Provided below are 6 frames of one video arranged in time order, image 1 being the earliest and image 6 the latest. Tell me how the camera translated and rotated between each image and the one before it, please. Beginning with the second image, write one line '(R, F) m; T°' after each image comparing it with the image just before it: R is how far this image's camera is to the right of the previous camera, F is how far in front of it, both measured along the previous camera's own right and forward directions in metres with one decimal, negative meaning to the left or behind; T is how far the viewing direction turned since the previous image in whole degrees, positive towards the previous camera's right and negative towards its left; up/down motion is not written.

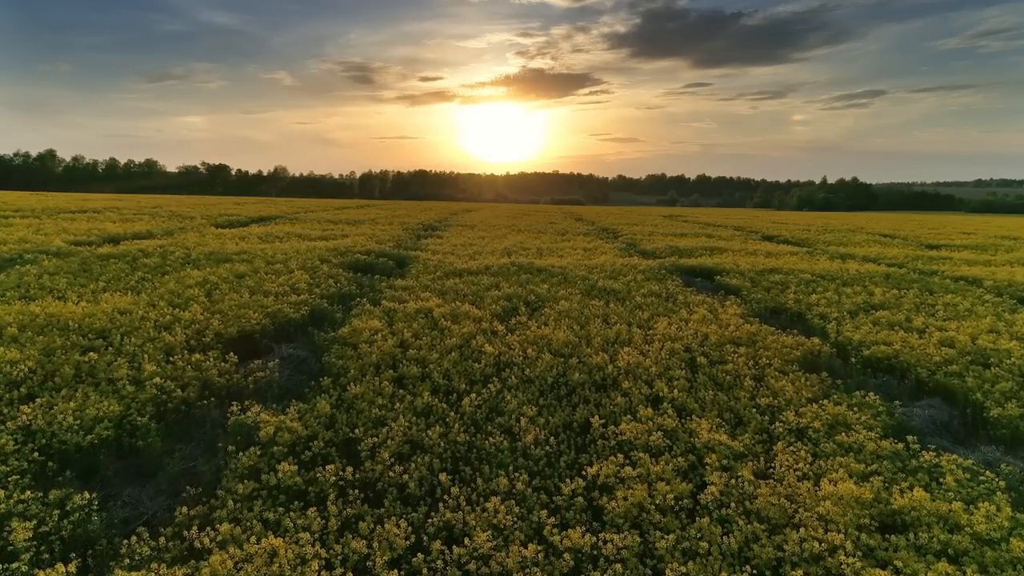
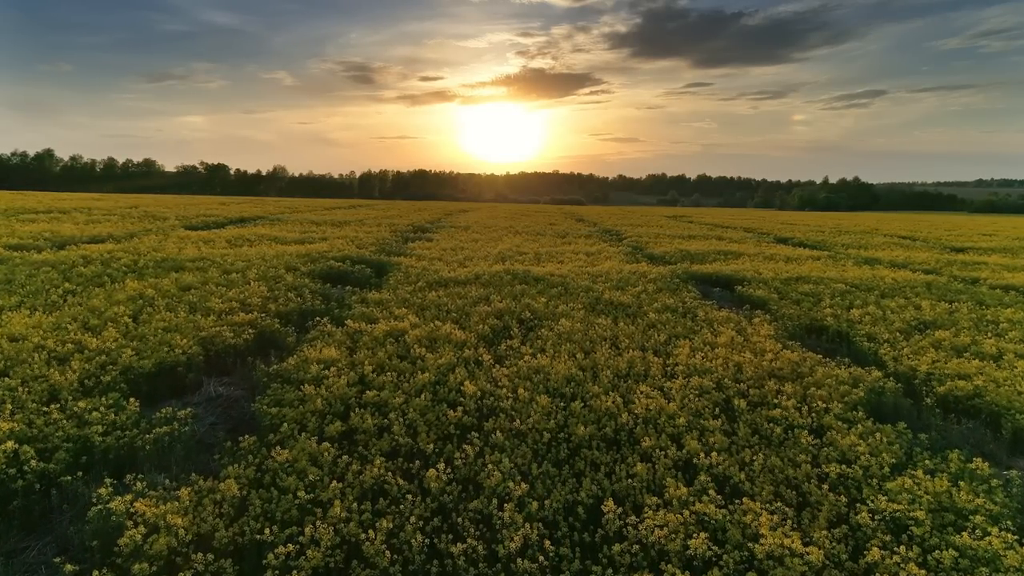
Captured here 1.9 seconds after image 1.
(+0.3, +3.5) m; 0°
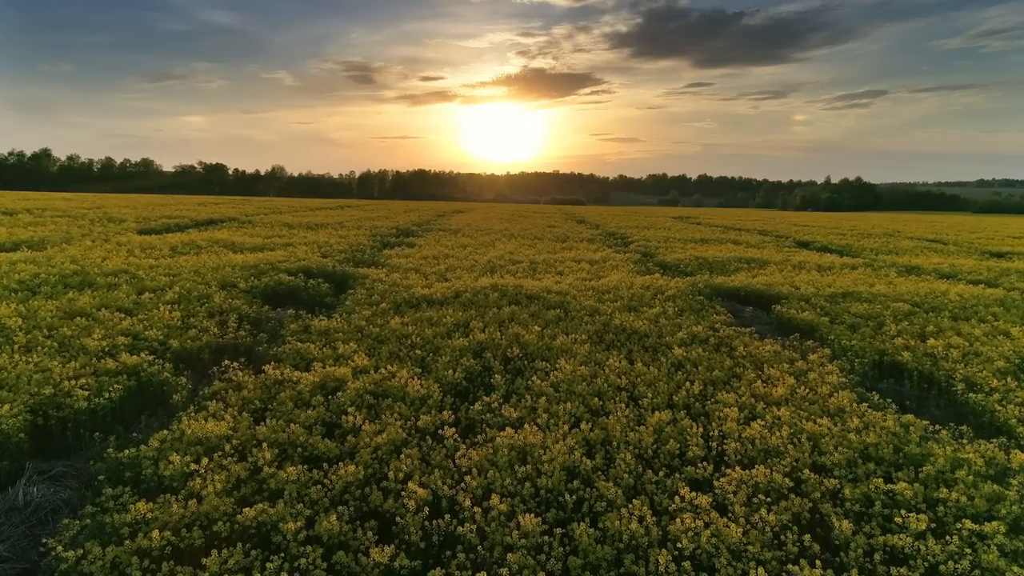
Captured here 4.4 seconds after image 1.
(+0.5, +4.7) m; 0°
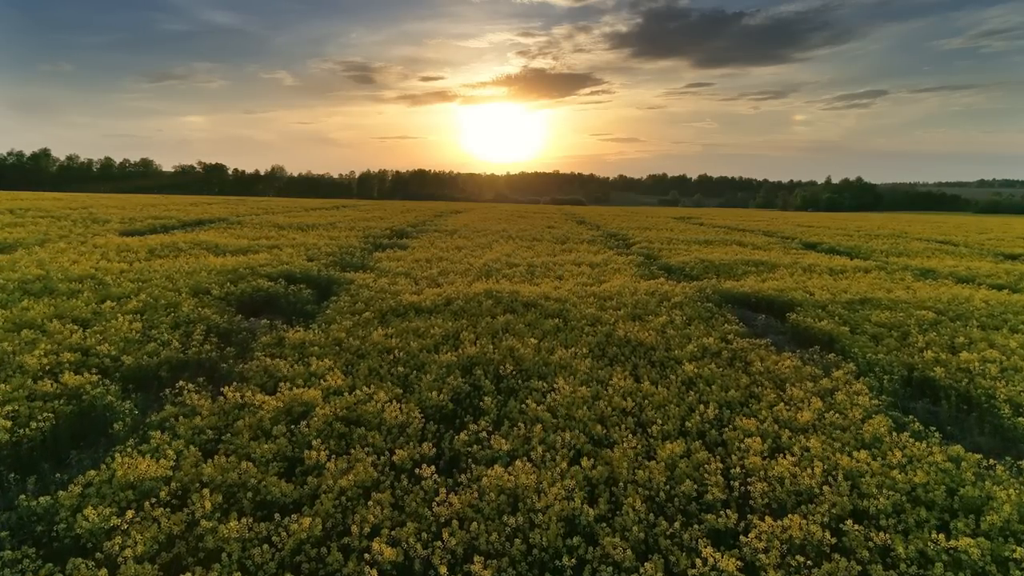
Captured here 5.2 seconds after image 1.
(+0.2, +1.5) m; 0°
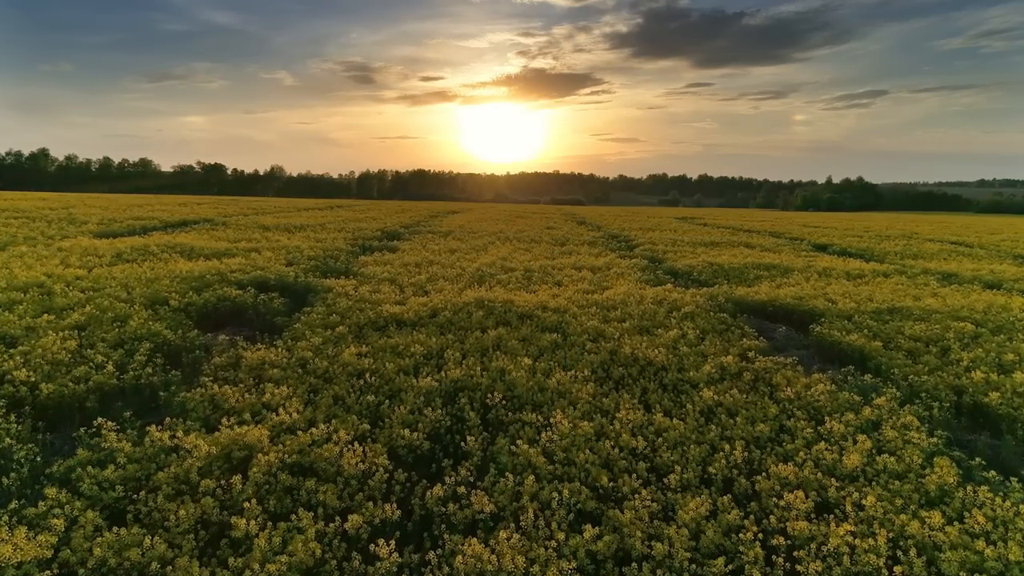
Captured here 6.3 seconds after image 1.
(+0.2, +2.0) m; 0°
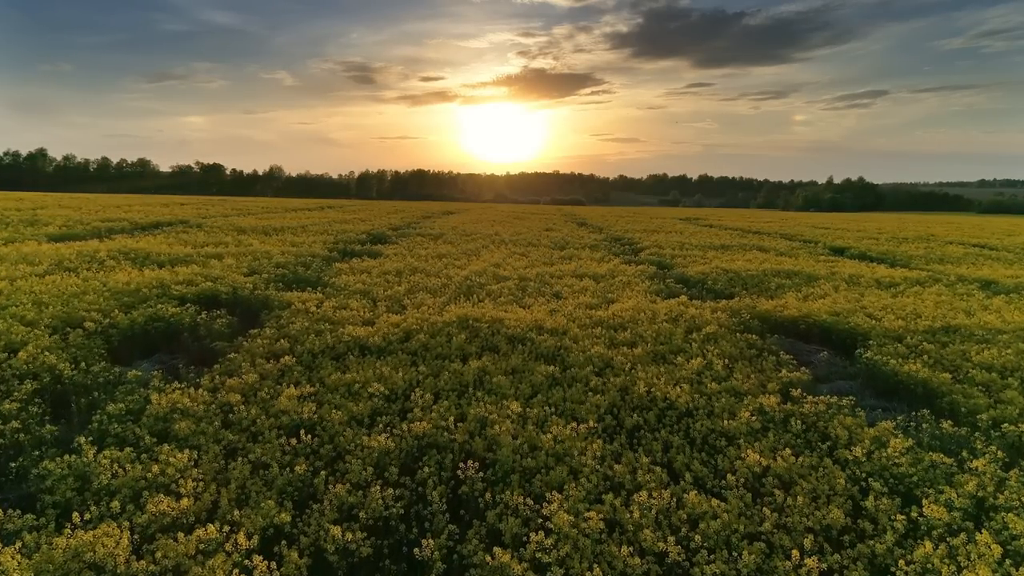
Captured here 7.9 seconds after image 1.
(+0.3, +2.9) m; 0°
